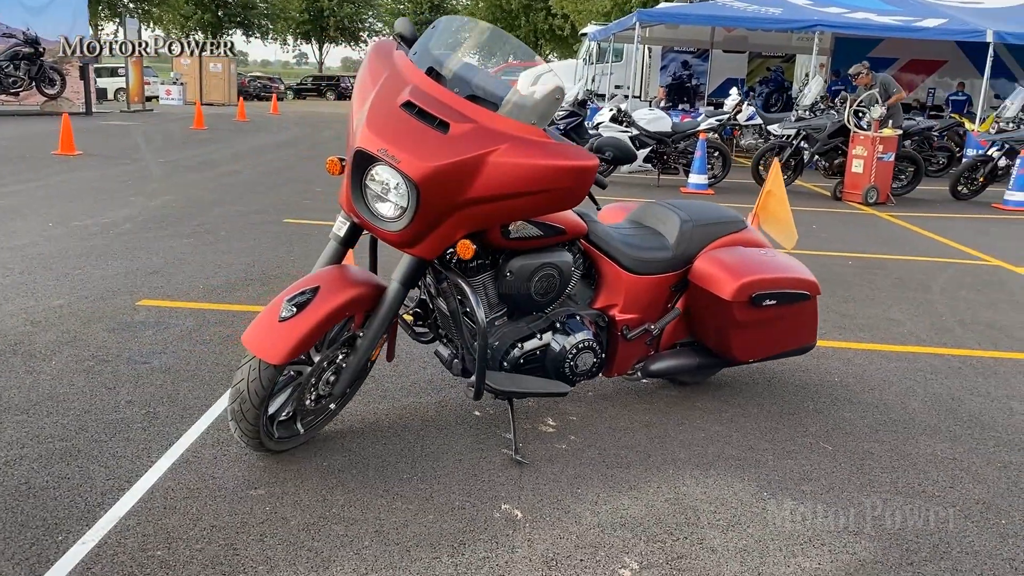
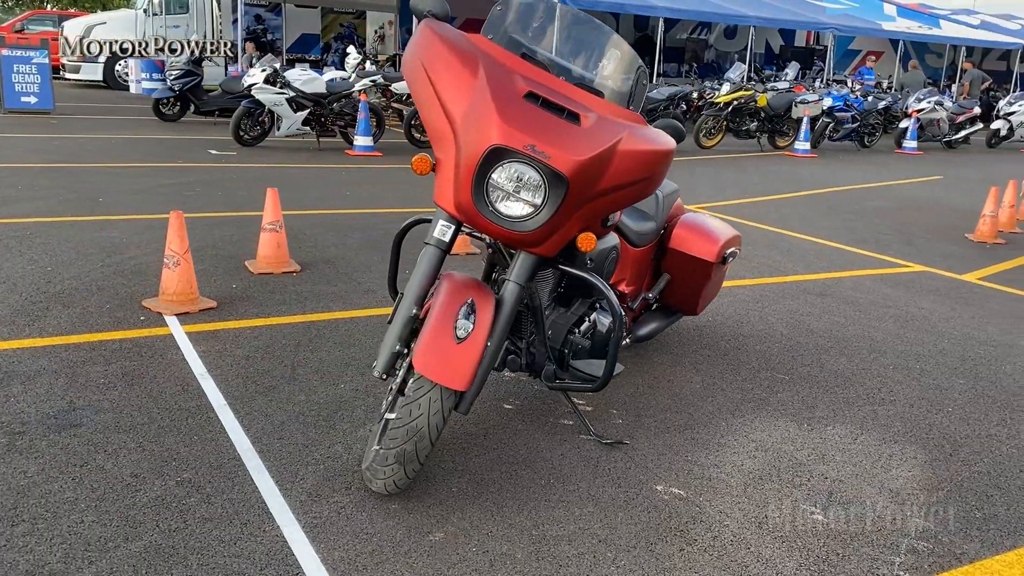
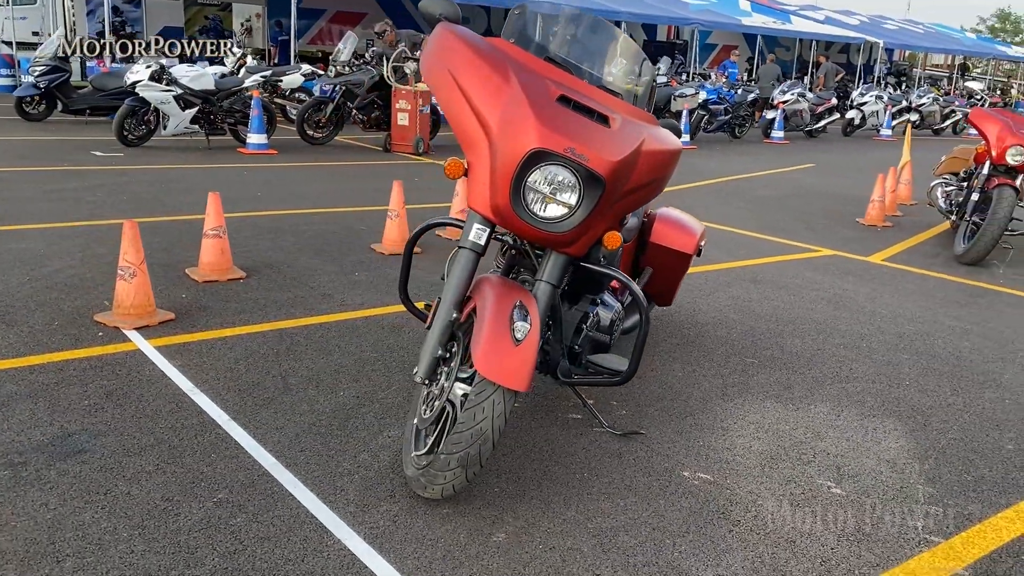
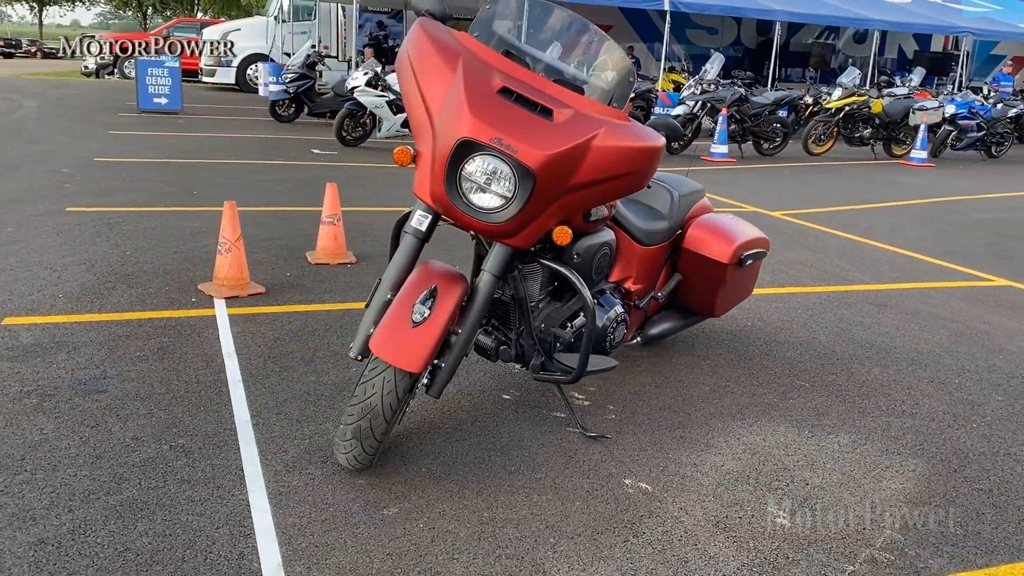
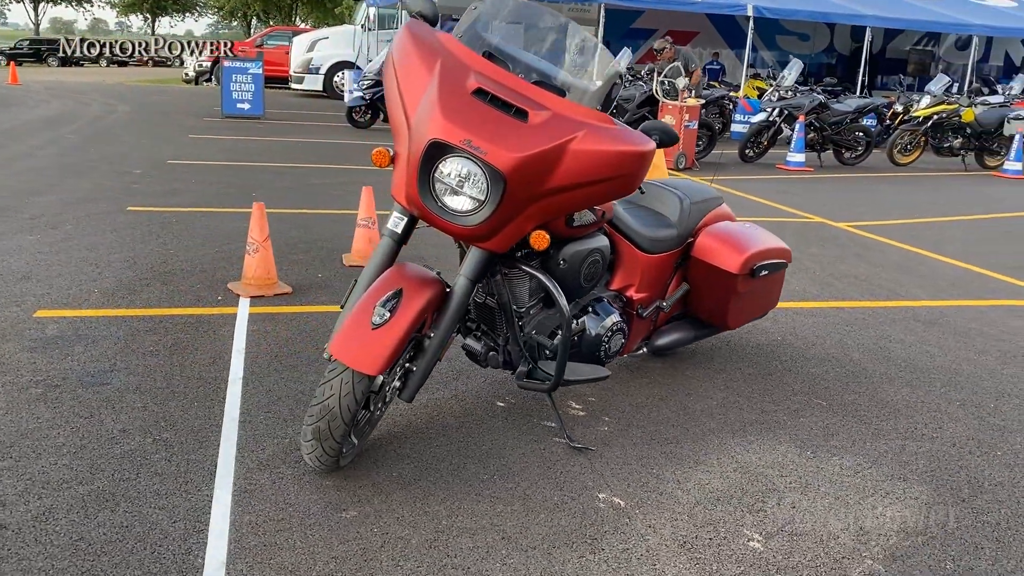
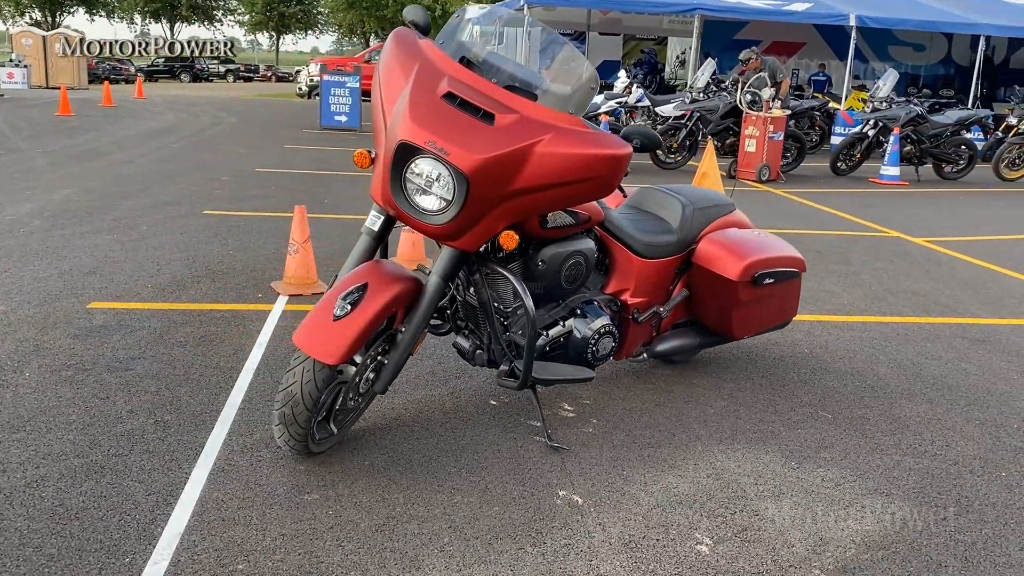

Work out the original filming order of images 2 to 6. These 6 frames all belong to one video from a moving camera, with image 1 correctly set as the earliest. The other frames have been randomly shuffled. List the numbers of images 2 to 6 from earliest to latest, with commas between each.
6, 5, 4, 2, 3
